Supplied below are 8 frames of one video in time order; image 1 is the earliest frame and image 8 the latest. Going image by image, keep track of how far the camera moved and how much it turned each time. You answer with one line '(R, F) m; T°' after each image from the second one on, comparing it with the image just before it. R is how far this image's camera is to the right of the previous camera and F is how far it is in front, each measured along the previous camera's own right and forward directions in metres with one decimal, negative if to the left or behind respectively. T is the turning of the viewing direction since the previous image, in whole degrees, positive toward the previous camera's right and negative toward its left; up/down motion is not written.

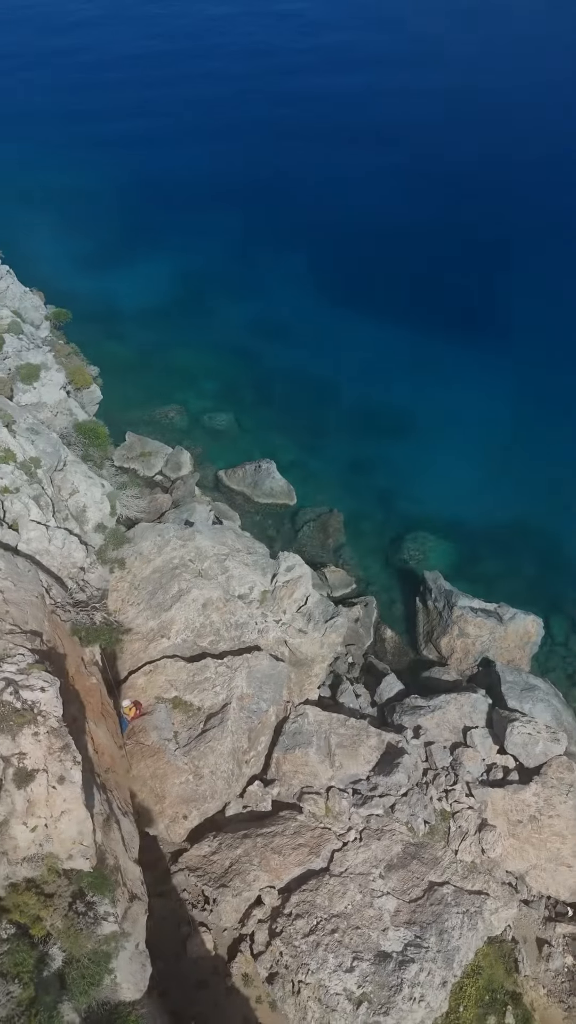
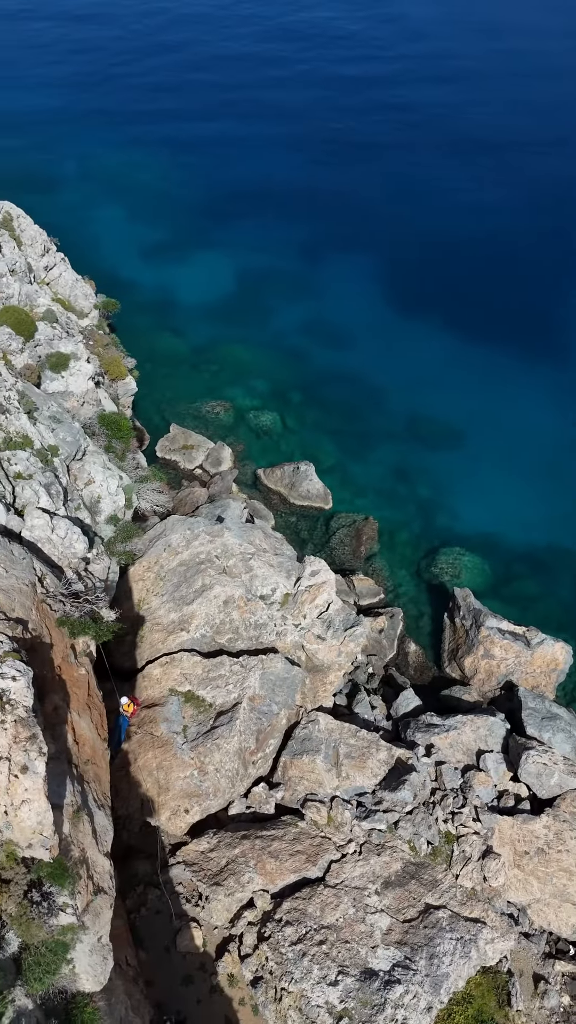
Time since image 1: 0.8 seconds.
(+0.9, +0.1) m; -4°
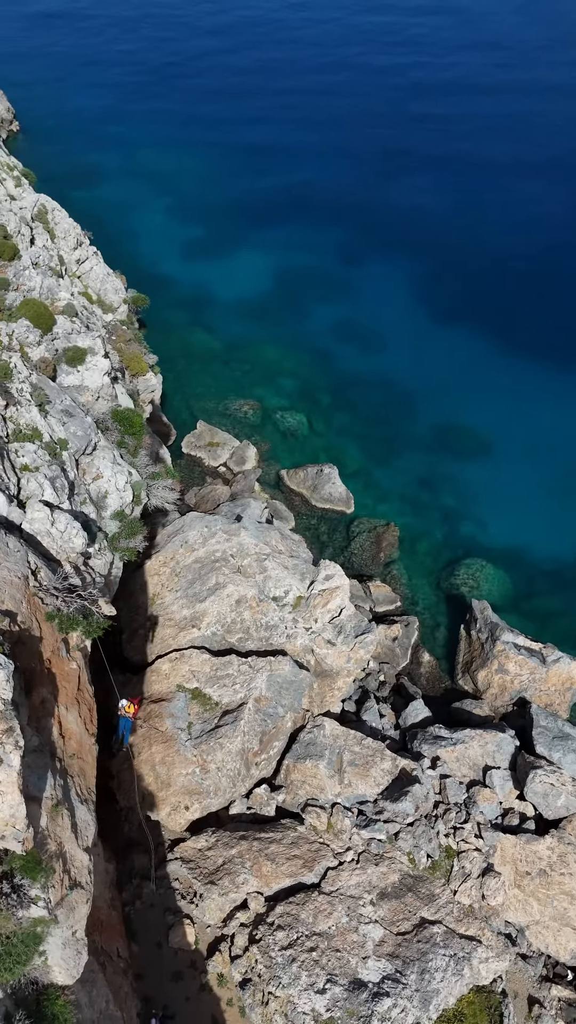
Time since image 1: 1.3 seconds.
(+0.6, +0.1) m; -2°
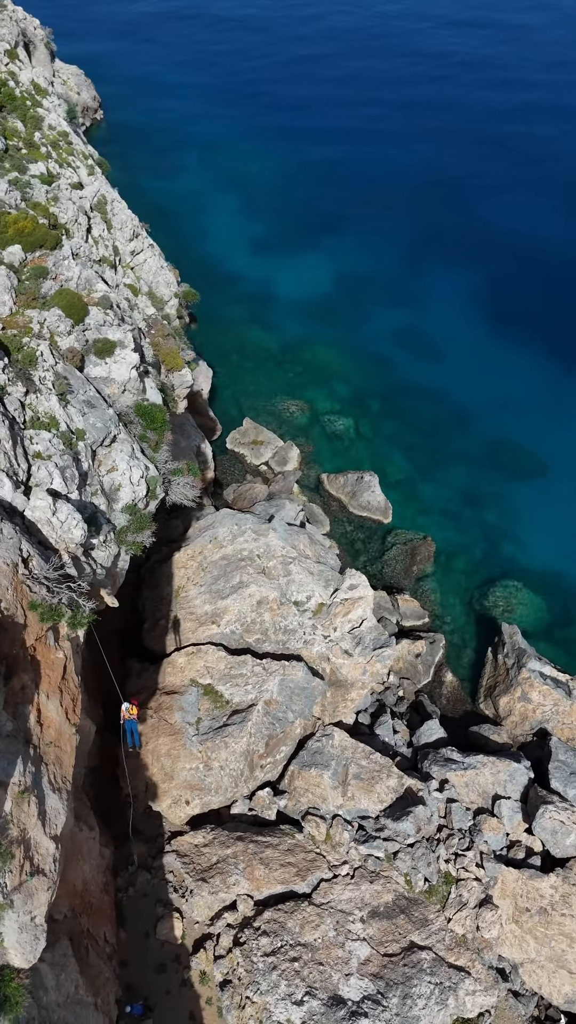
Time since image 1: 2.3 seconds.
(+1.0, +0.2) m; -4°
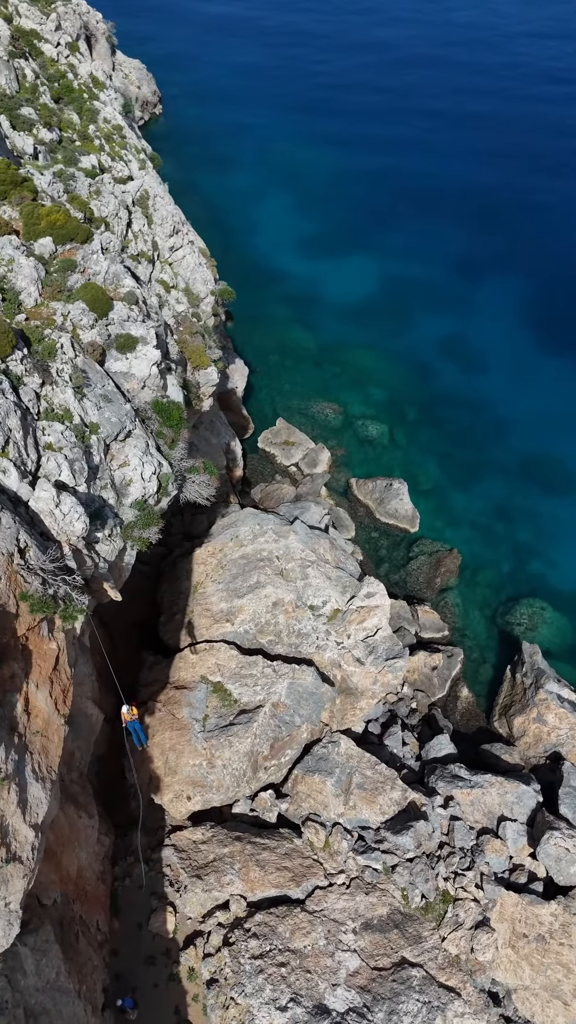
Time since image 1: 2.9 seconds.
(+0.7, +0.1) m; -3°
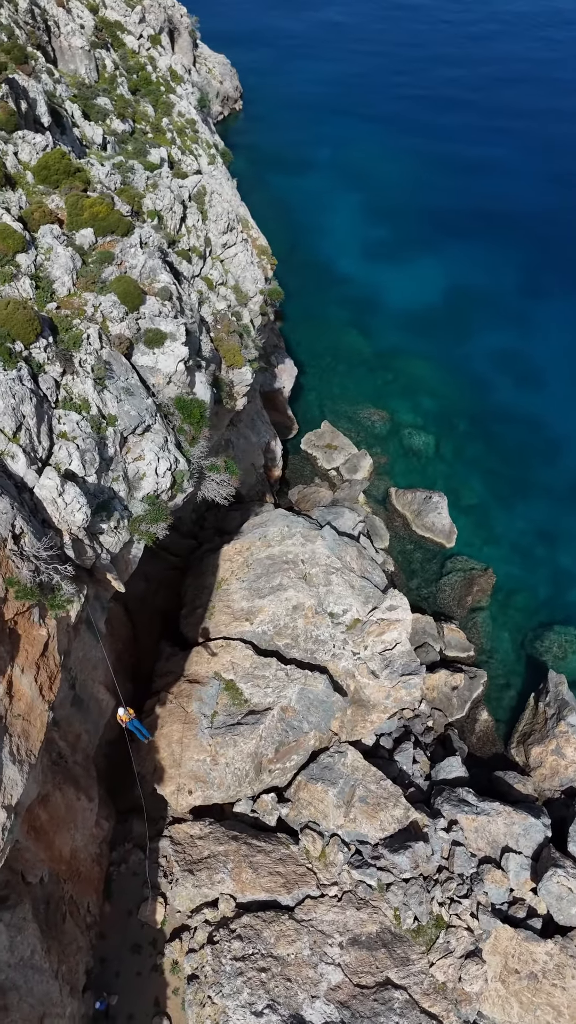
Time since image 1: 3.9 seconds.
(+1.1, +0.2) m; -4°
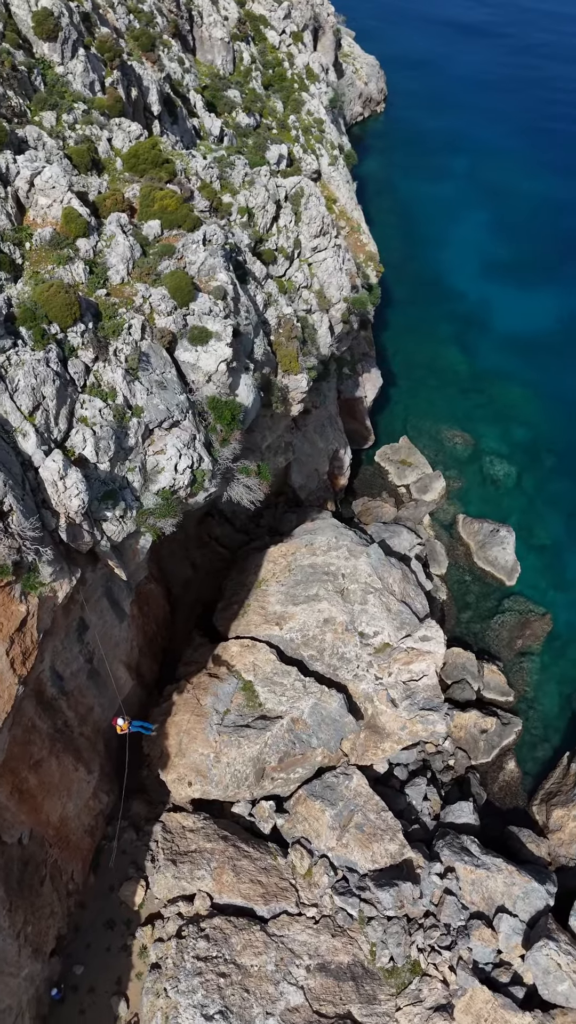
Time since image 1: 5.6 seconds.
(+2.0, +0.4) m; -7°
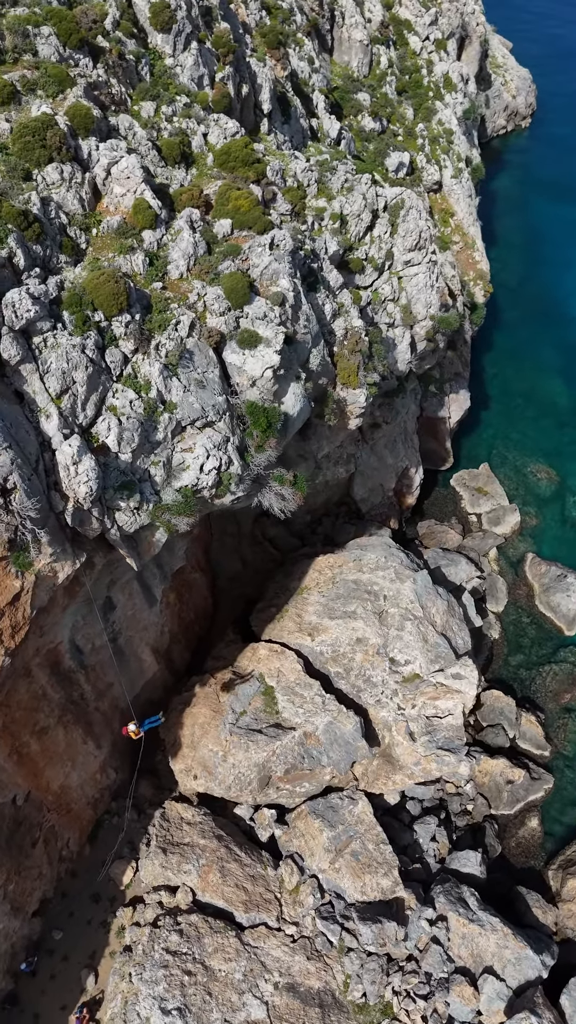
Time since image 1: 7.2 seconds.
(+1.8, +0.4) m; -7°
